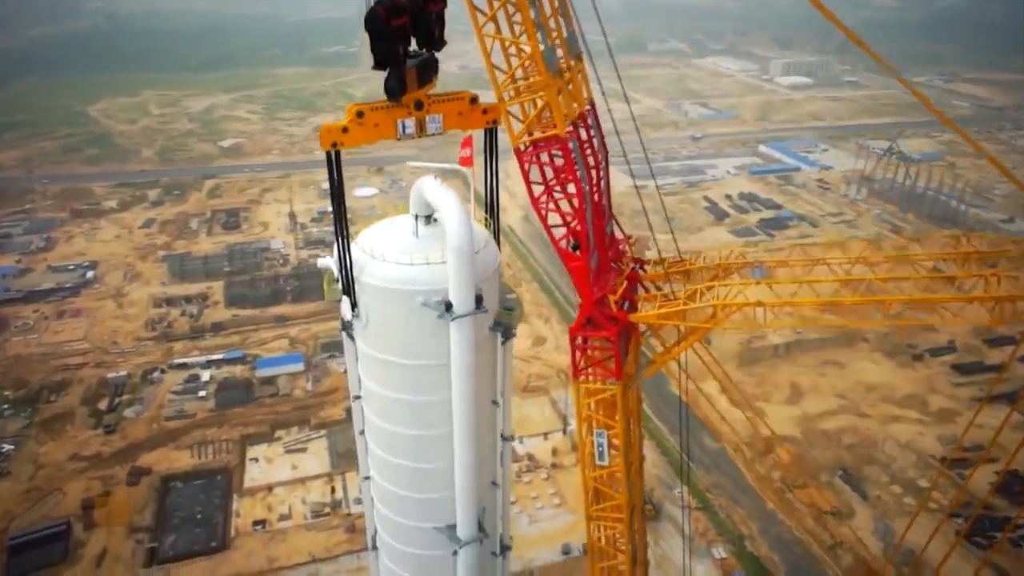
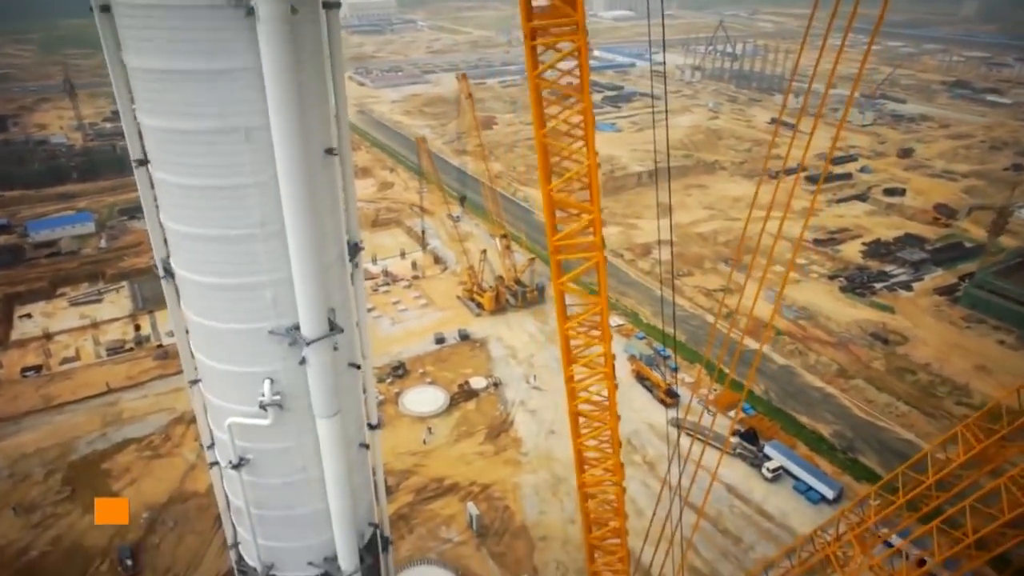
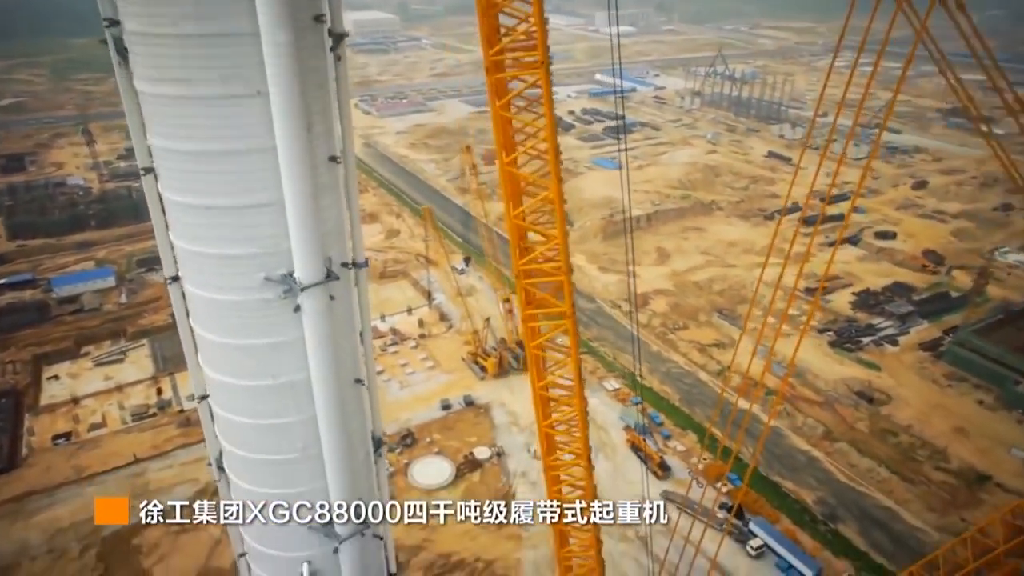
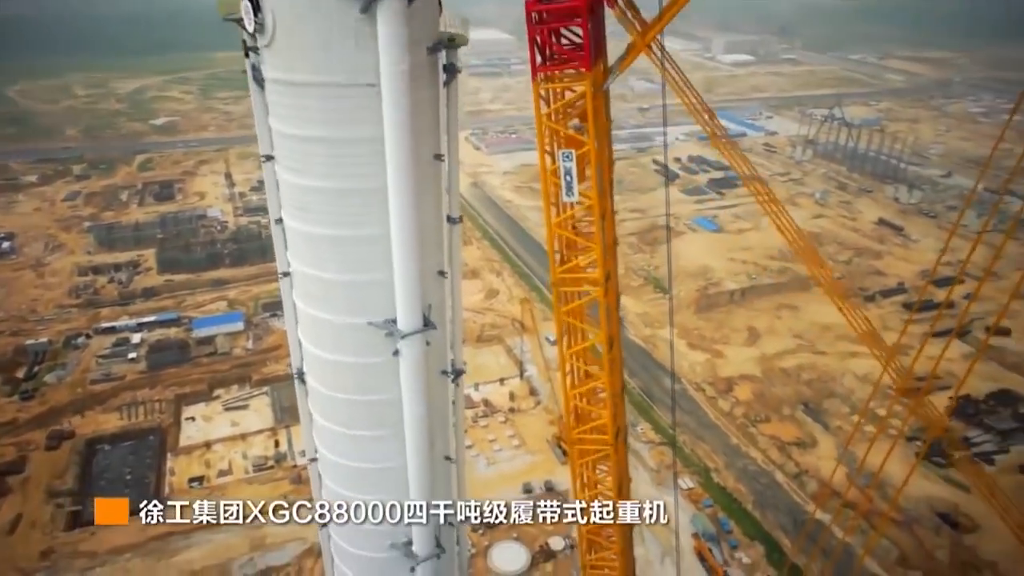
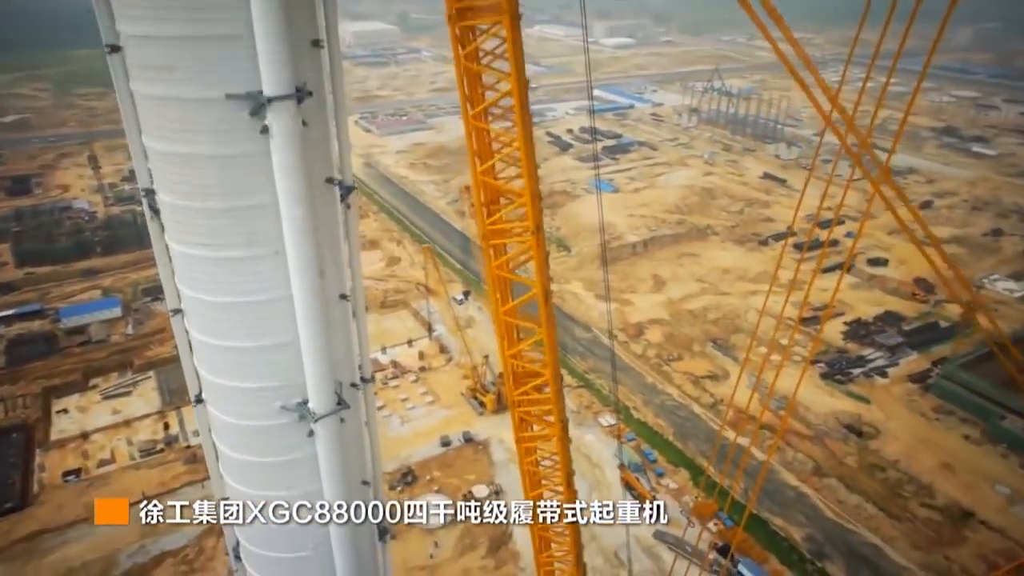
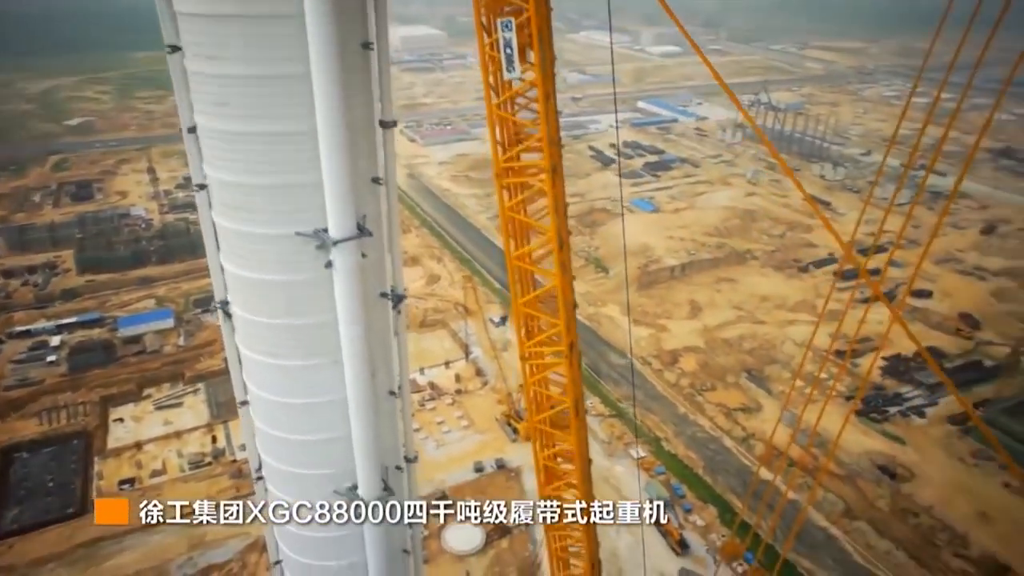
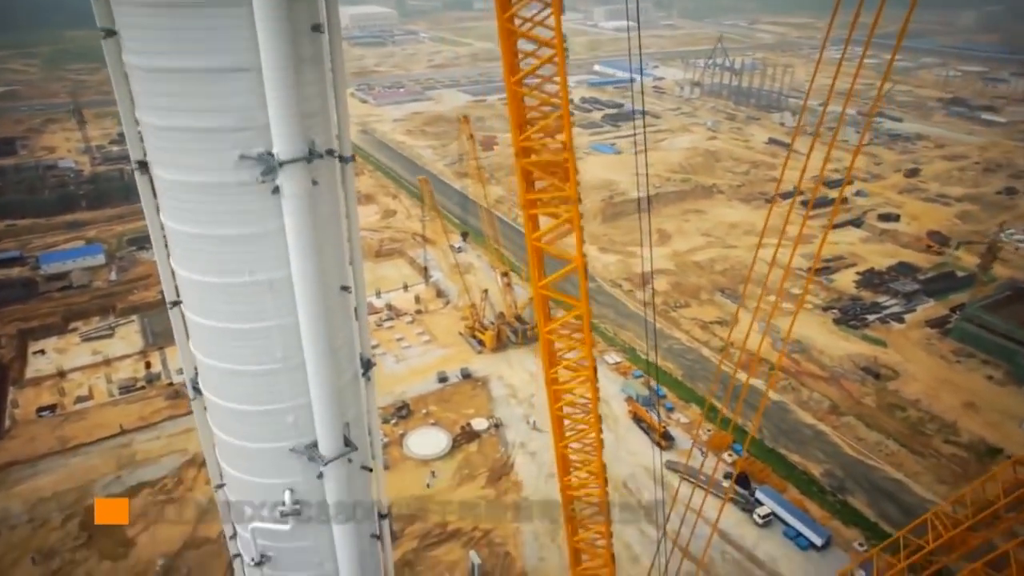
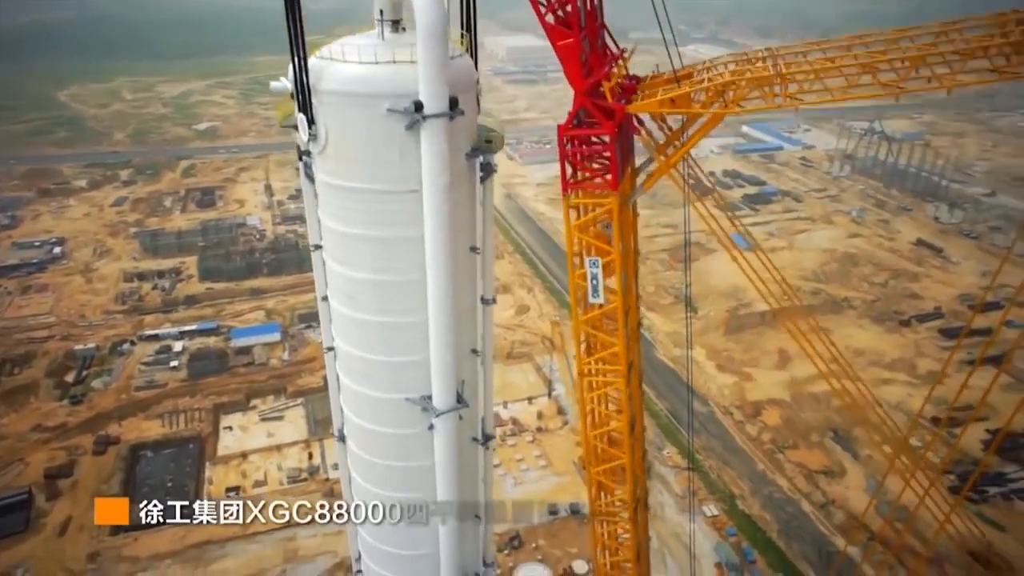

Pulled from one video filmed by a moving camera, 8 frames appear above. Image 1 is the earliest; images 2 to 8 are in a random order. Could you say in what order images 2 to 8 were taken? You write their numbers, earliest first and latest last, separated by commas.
8, 4, 6, 5, 3, 7, 2
